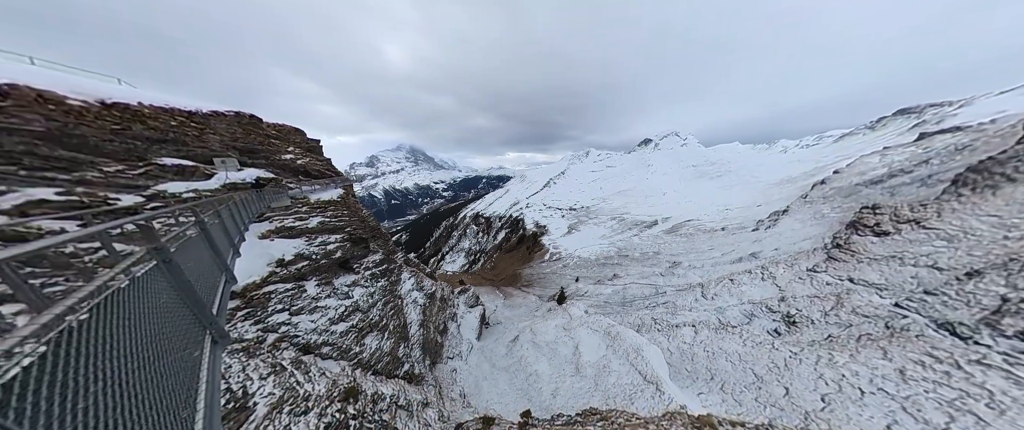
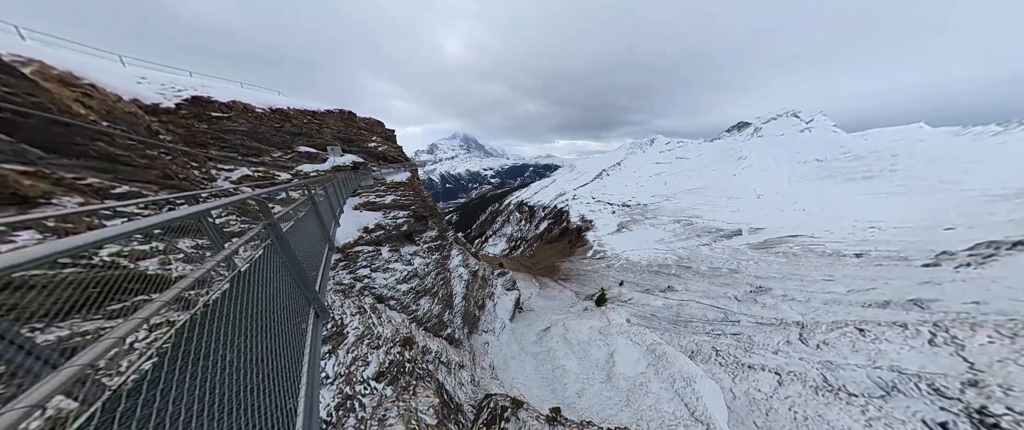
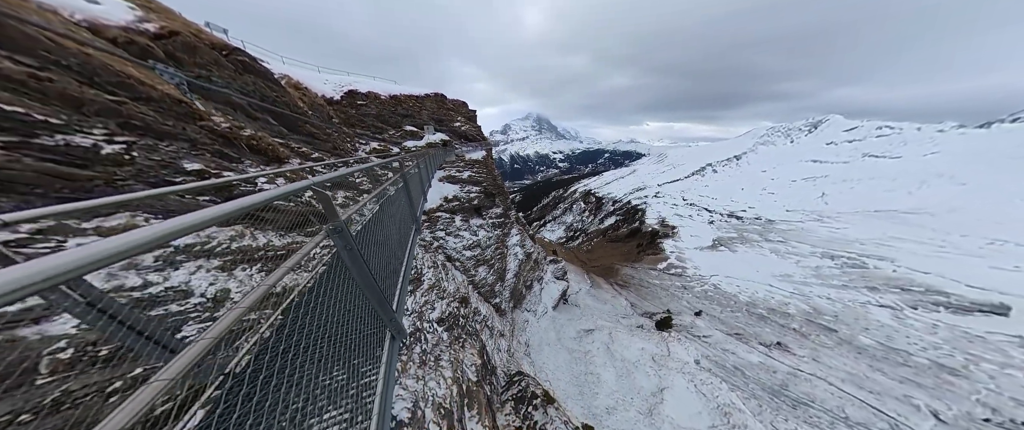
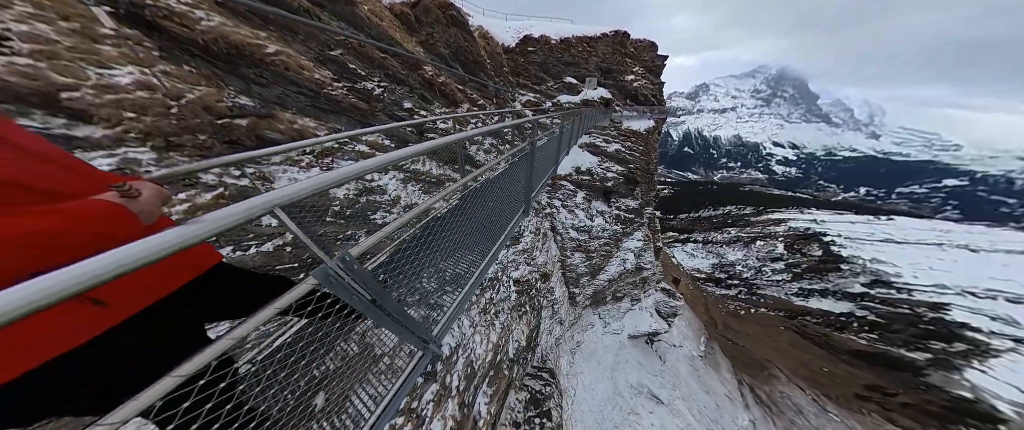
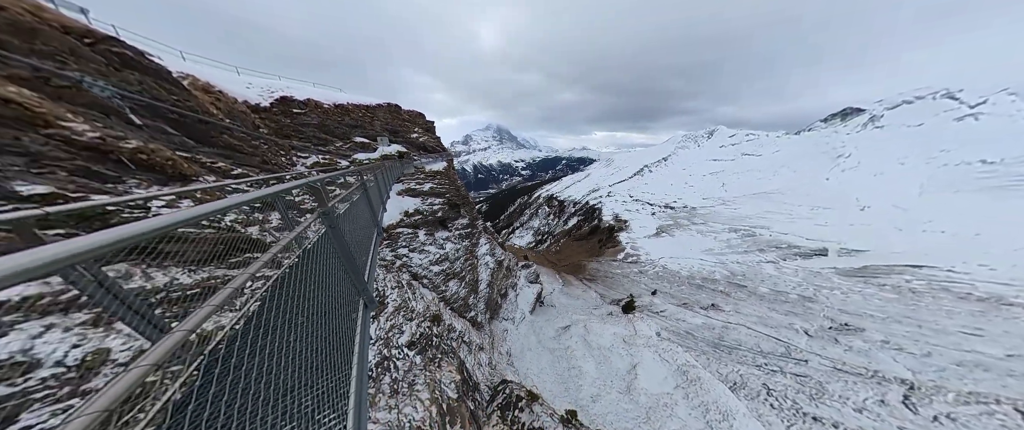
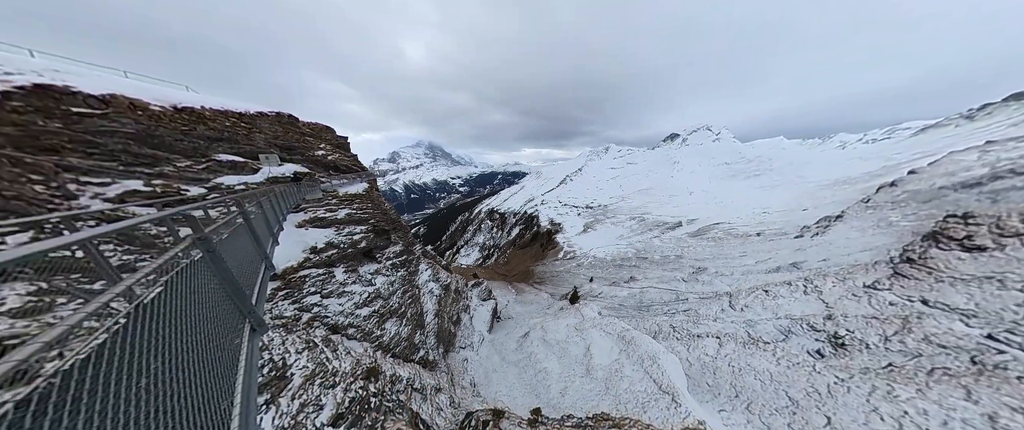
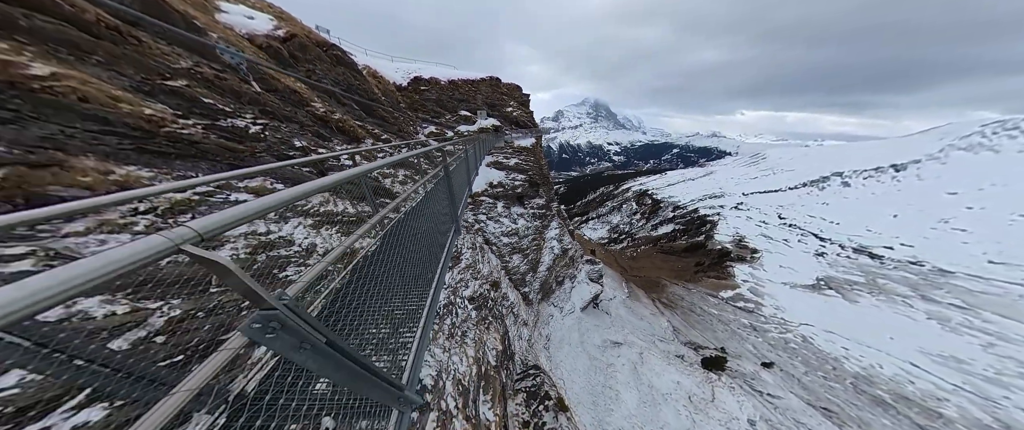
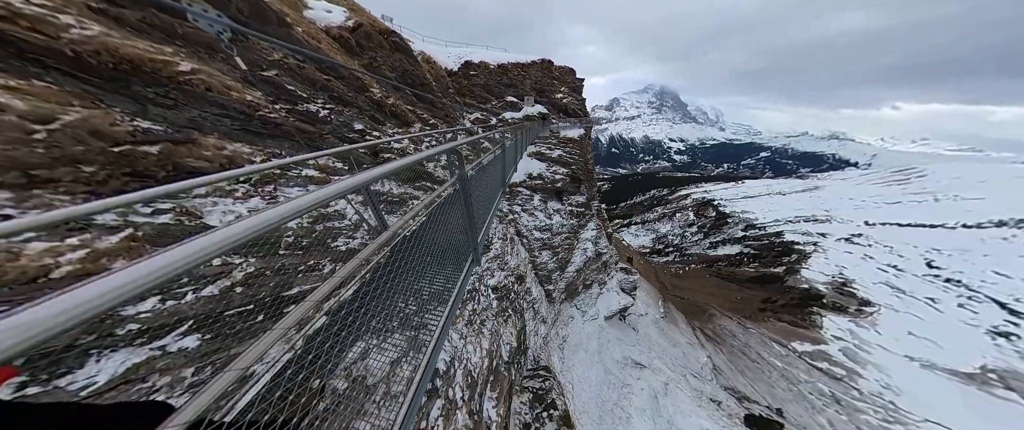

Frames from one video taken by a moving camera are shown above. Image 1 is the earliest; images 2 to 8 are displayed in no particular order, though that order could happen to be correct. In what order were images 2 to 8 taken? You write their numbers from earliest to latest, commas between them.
6, 2, 5, 3, 7, 8, 4
